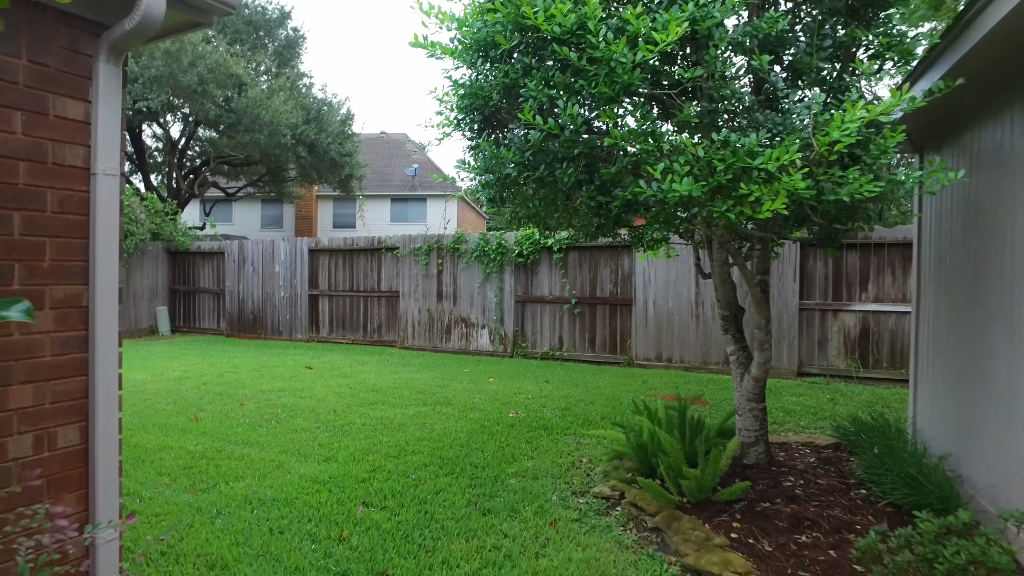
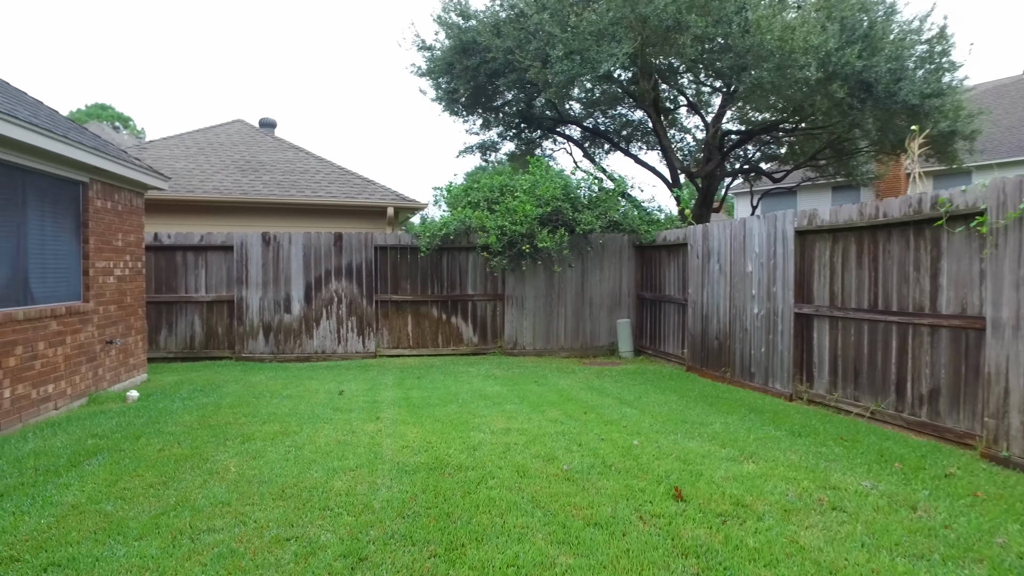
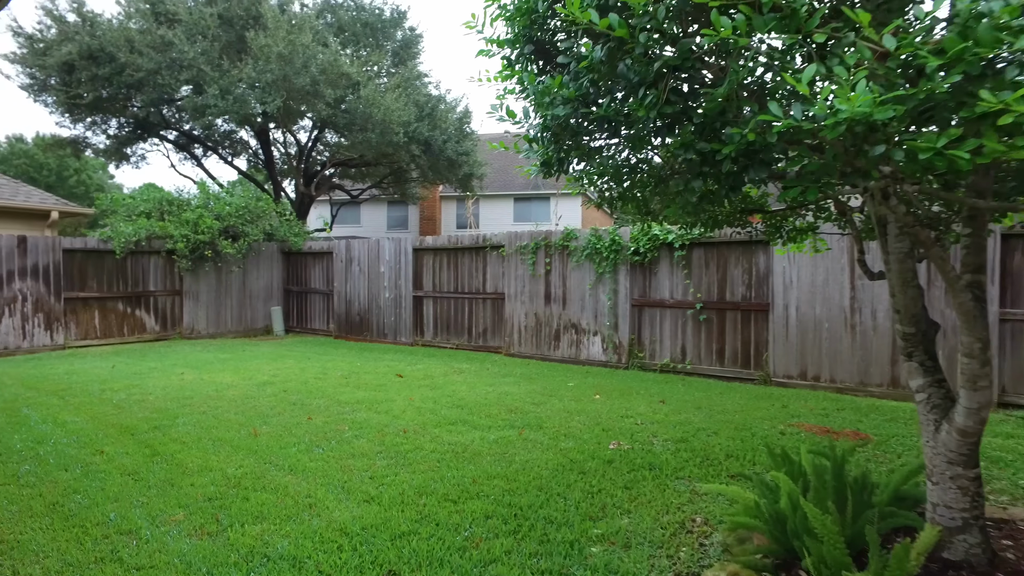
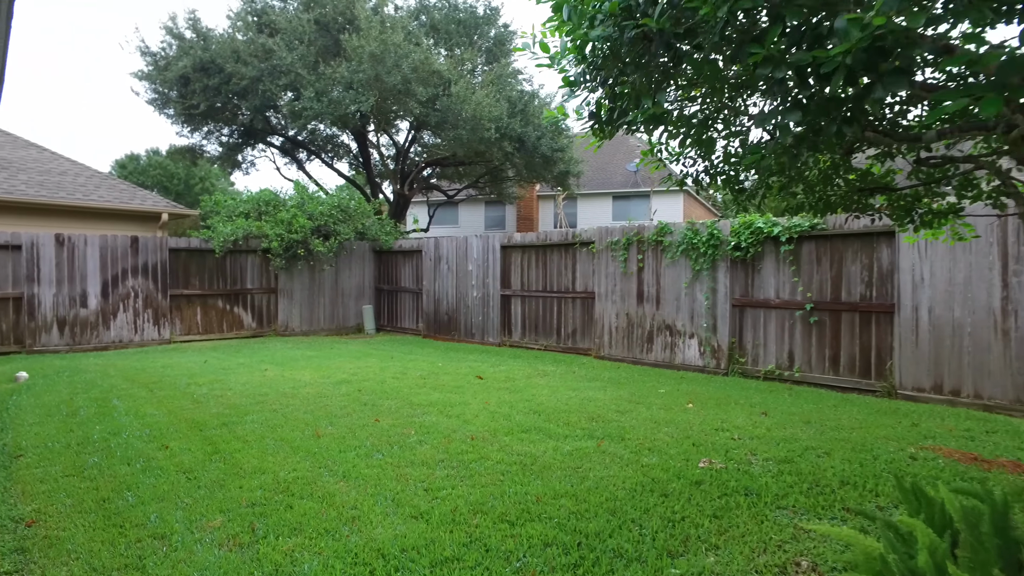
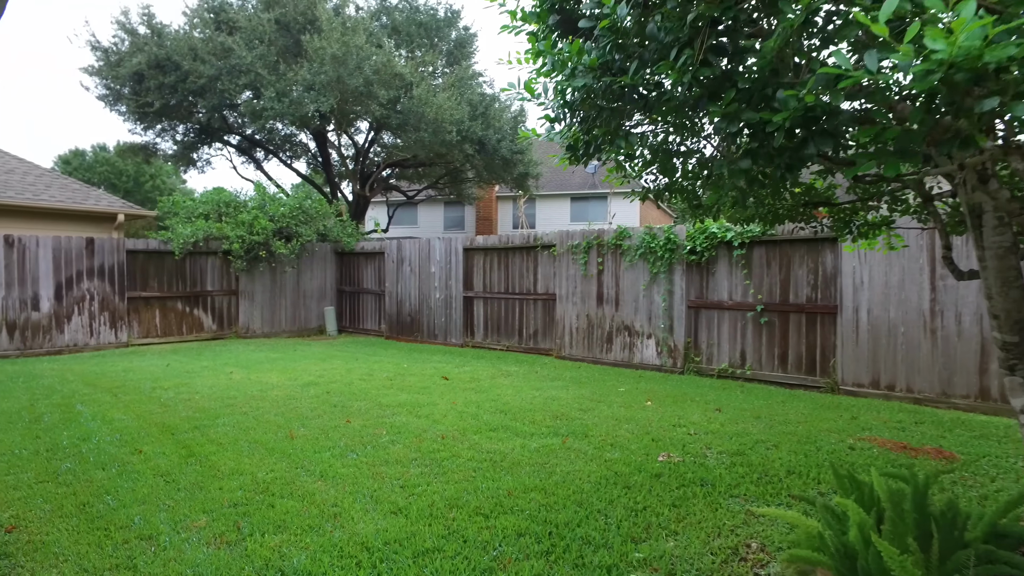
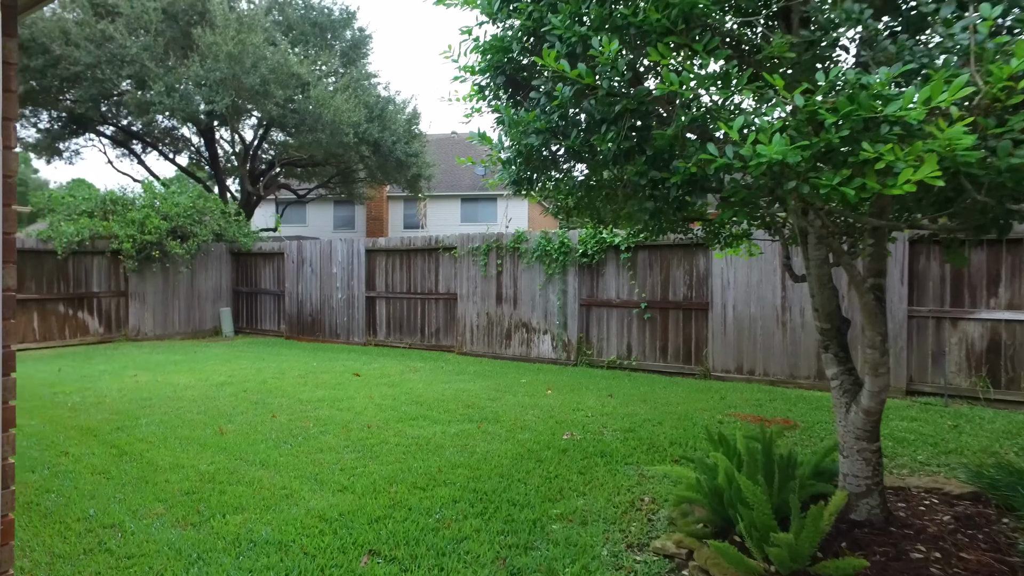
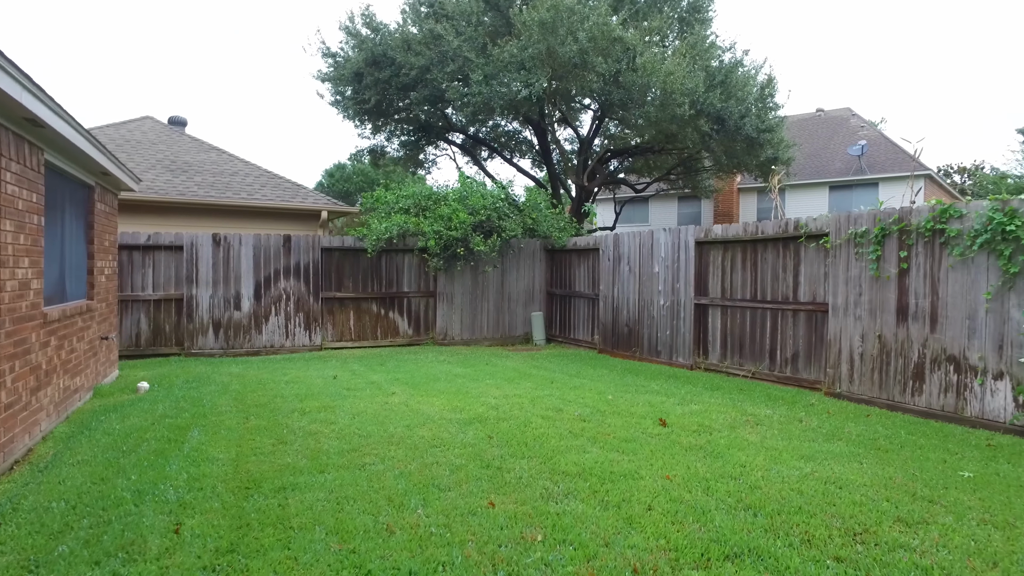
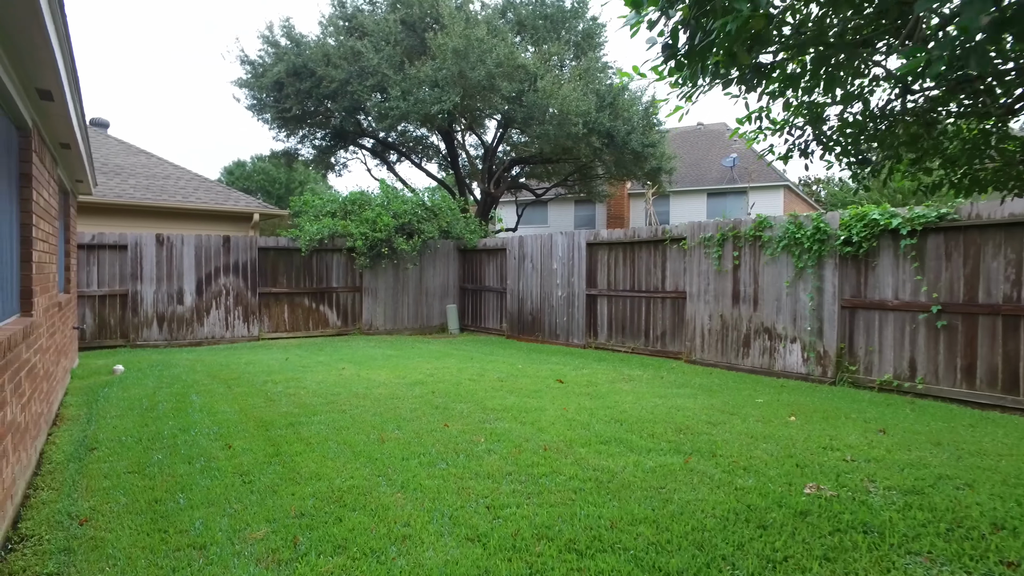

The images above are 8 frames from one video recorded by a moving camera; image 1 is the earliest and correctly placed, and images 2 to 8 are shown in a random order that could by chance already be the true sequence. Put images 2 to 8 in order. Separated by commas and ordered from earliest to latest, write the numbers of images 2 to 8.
6, 3, 5, 4, 8, 7, 2
